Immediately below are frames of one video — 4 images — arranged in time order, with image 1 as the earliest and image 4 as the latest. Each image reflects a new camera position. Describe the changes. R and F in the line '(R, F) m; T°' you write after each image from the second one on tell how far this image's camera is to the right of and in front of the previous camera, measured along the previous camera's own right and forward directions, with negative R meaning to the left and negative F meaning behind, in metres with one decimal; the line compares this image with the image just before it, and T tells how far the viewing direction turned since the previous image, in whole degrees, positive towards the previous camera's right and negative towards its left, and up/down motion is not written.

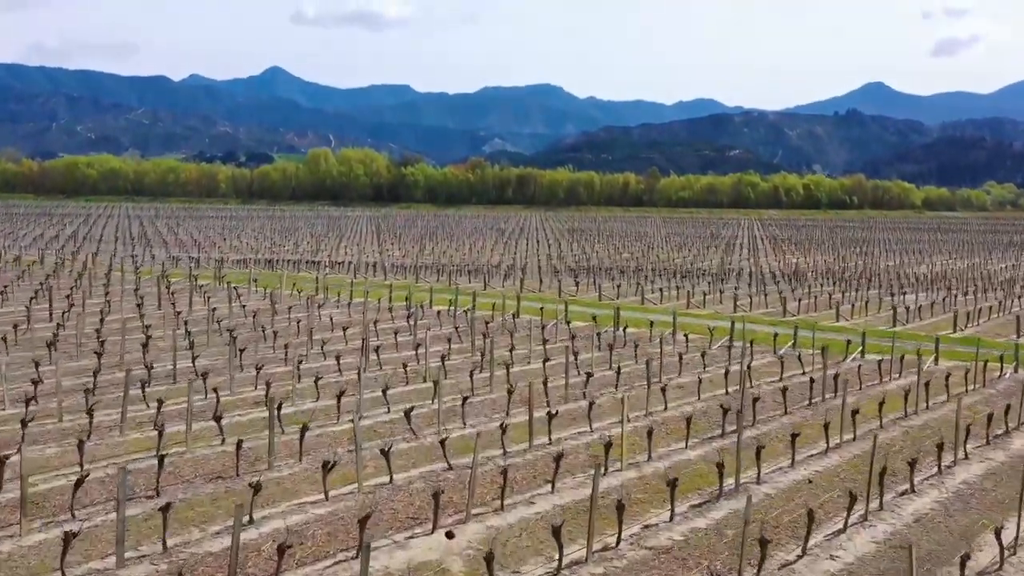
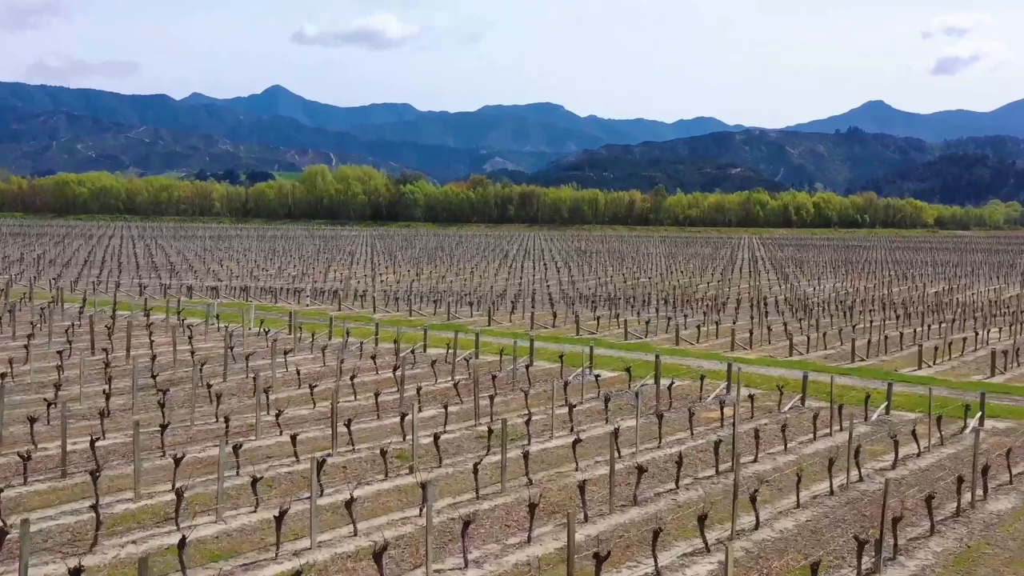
(-0.3, +5.4) m; 0°
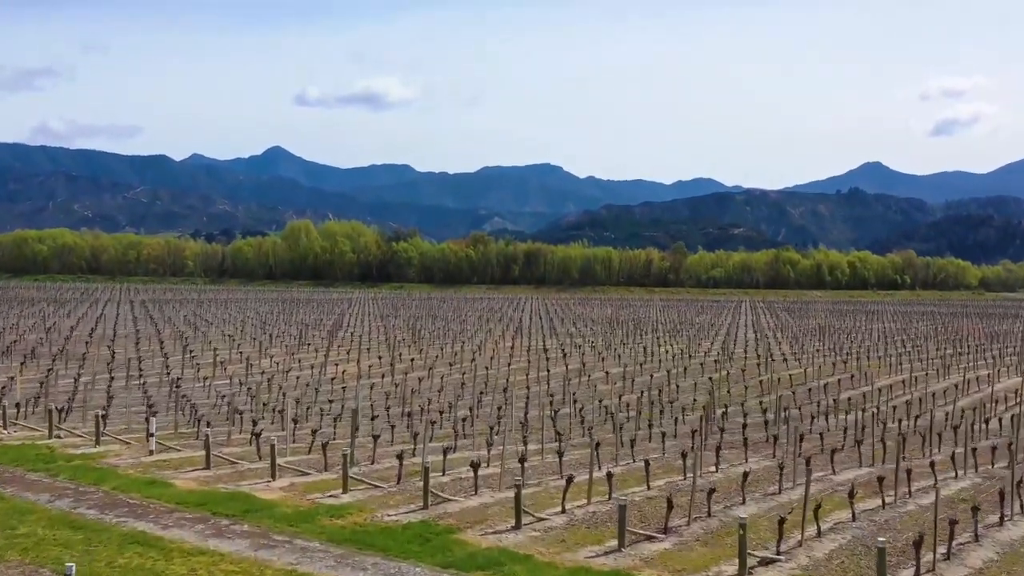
(-0.8, +18.0) m; 0°
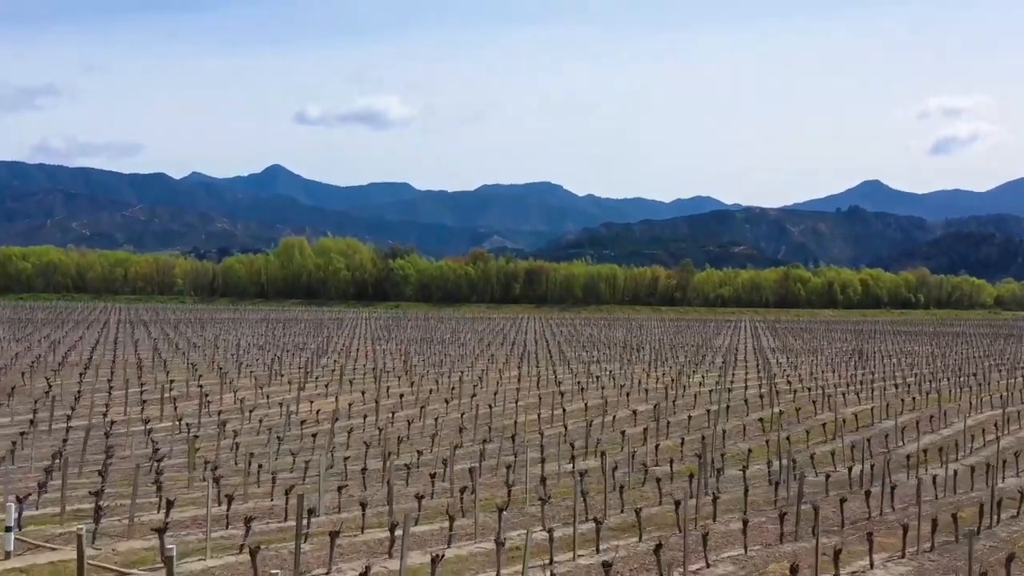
(-0.3, +5.7) m; 0°
